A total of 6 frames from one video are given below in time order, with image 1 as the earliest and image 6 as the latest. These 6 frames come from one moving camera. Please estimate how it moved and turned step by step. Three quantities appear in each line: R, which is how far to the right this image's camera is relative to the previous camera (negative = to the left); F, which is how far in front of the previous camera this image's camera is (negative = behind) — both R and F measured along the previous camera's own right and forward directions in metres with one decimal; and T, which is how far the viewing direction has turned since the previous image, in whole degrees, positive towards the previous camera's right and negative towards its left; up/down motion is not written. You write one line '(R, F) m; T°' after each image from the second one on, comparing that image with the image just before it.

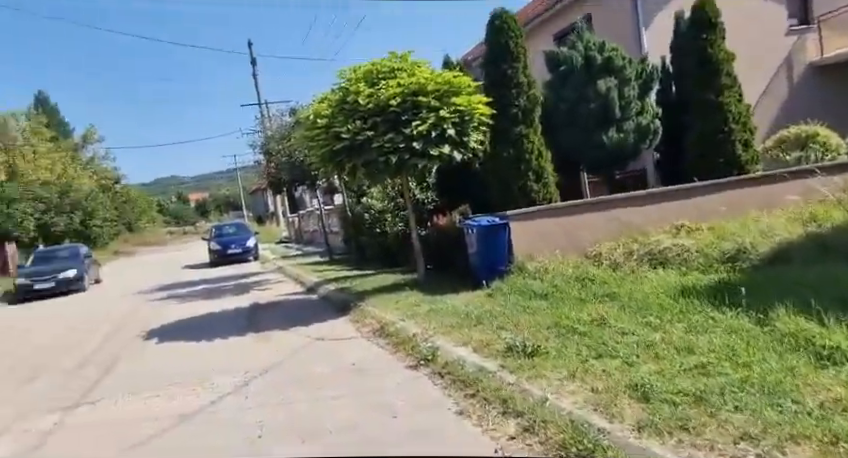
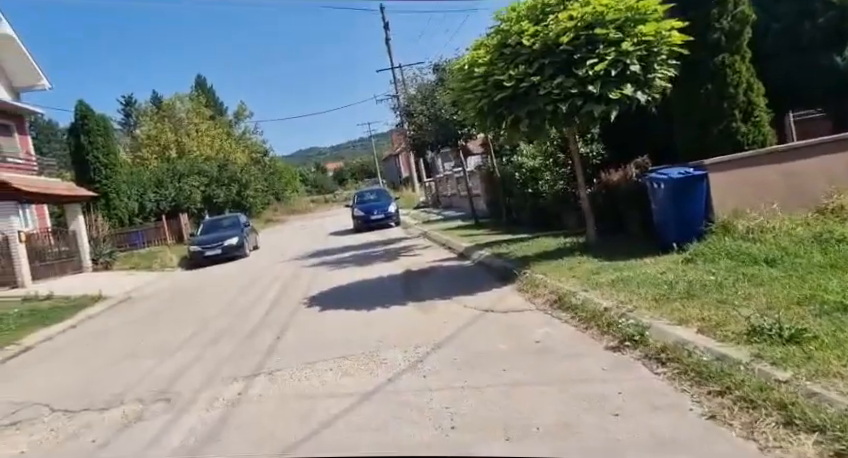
(-0.6, +0.9) m; -12°
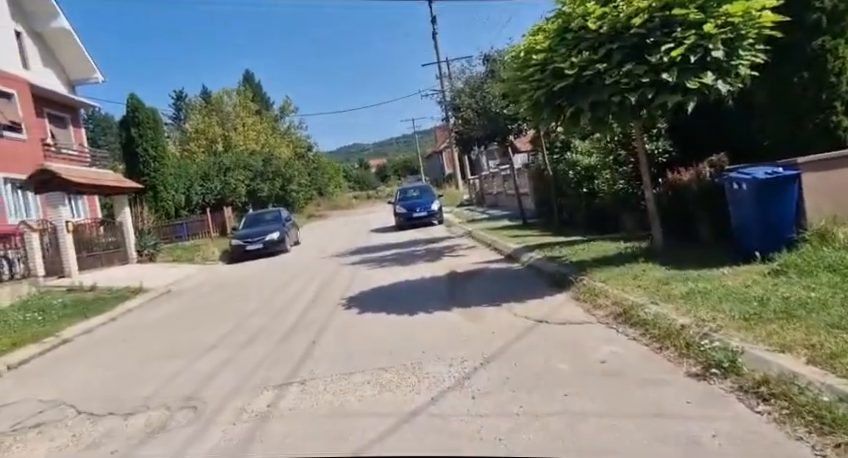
(-0.1, +0.6) m; -4°
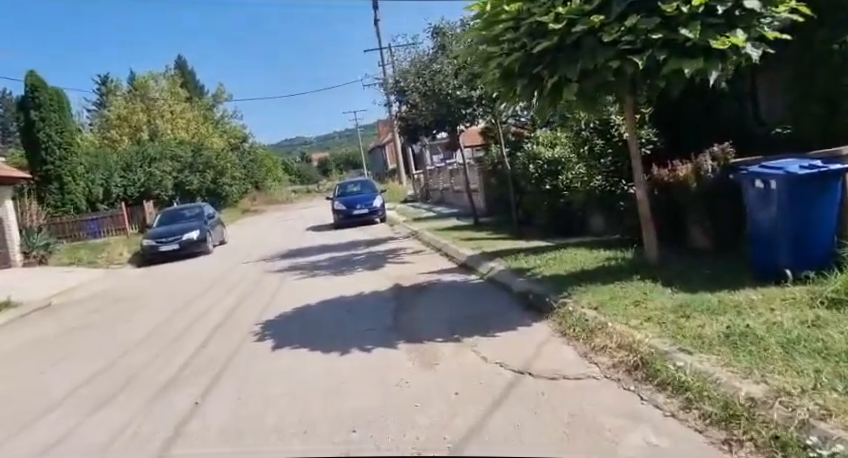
(+0.1, +2.0) m; +5°
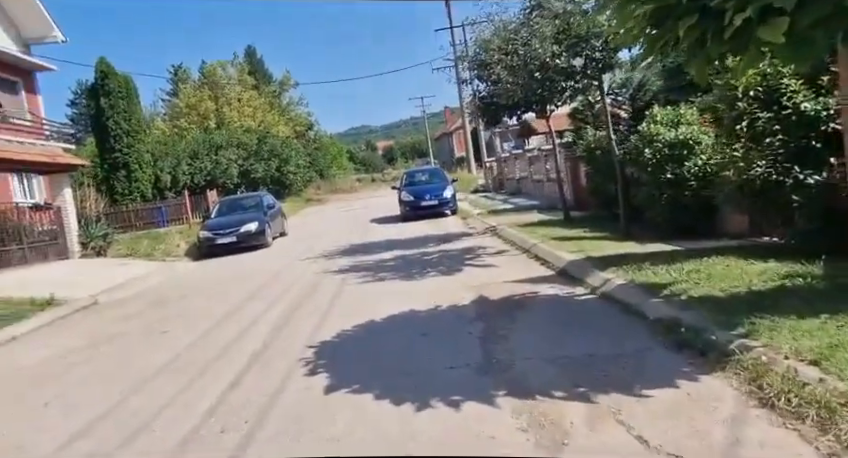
(-0.4, +1.8) m; -6°
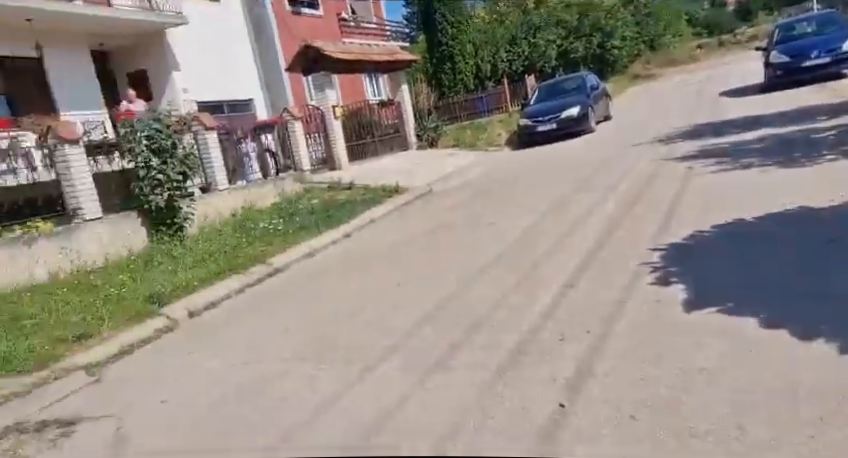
(-0.5, +1.2) m; -28°
